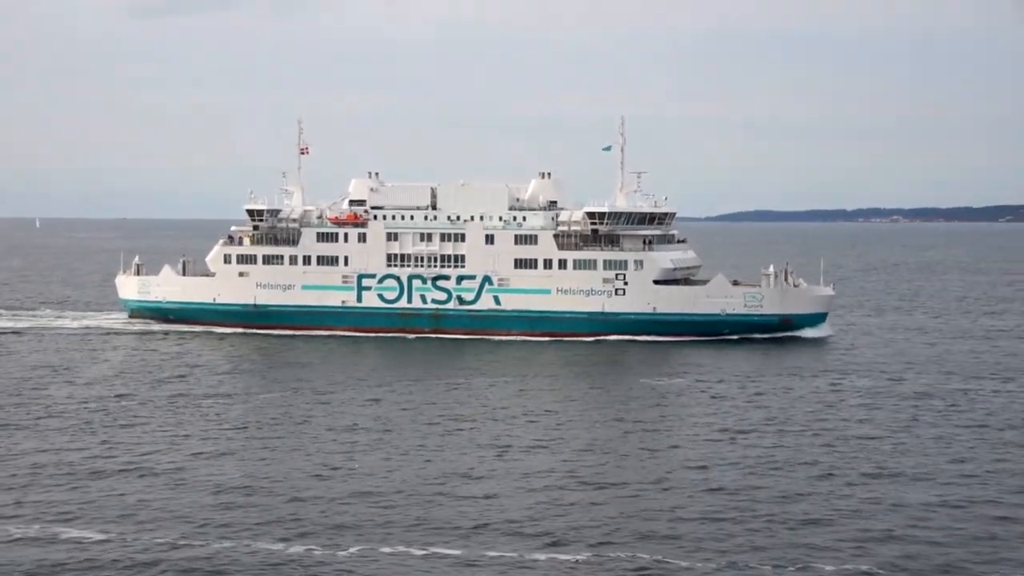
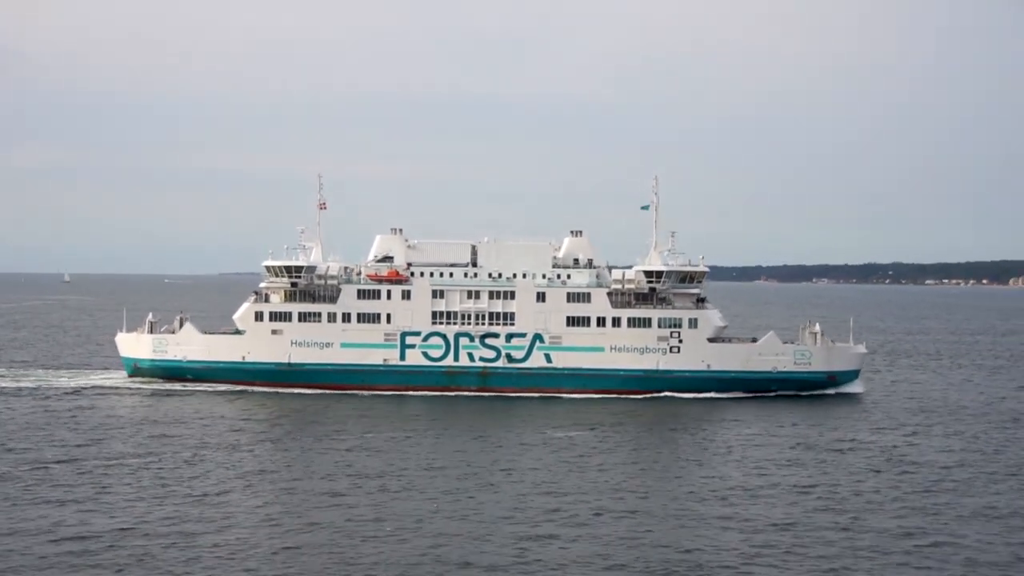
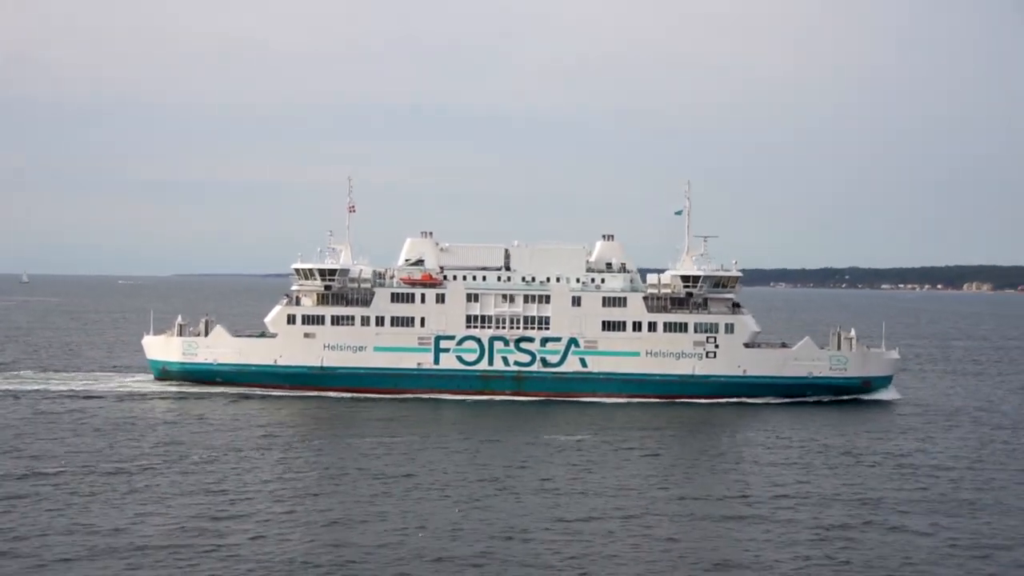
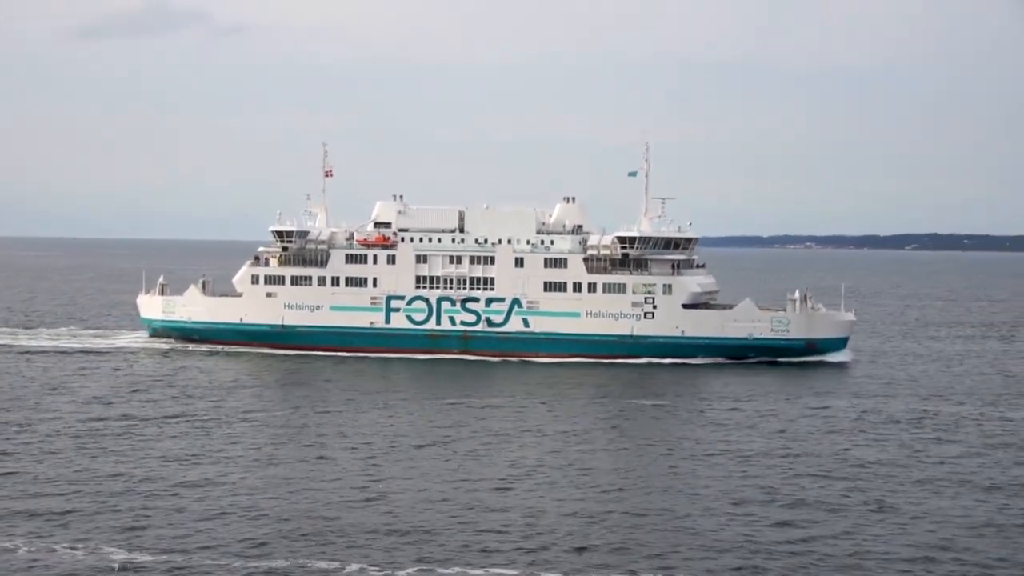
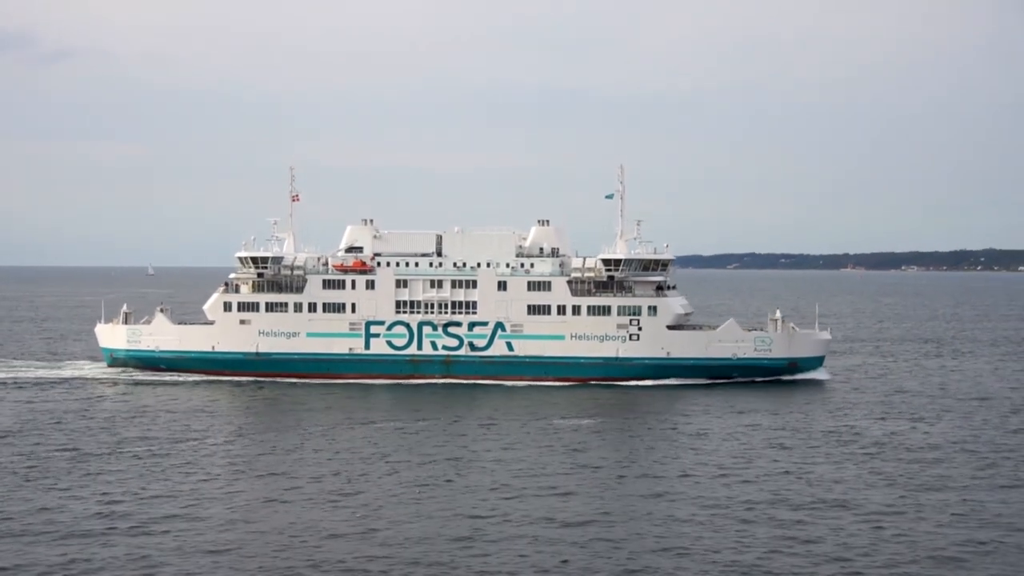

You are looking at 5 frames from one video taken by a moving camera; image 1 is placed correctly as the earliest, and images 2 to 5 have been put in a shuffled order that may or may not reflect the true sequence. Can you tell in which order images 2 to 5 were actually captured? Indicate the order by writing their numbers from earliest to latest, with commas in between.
4, 5, 2, 3
